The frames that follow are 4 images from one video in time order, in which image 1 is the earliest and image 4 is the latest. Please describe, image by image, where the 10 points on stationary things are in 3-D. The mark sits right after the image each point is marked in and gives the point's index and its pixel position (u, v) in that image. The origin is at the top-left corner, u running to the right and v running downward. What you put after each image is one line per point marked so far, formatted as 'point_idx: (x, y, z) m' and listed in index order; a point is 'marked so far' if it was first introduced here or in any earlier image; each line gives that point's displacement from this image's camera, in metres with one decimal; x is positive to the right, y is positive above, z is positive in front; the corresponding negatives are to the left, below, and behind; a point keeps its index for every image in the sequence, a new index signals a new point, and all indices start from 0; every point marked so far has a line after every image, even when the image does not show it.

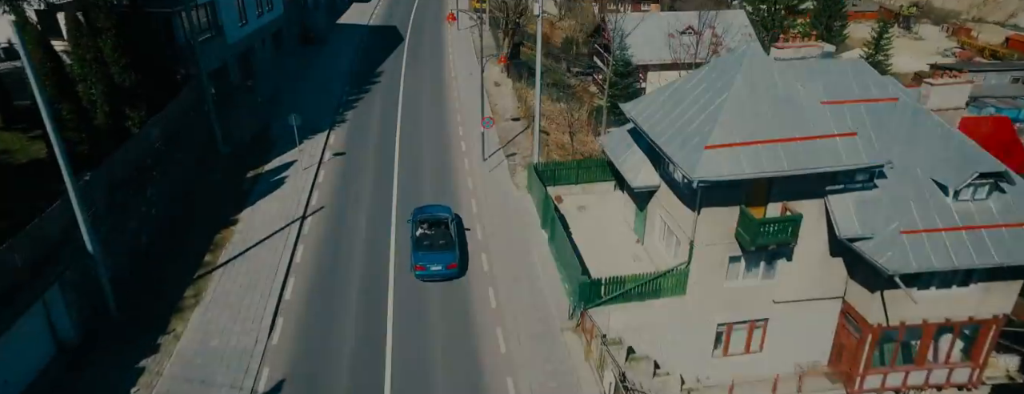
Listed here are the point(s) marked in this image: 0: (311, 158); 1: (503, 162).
0: (-4.5, +0.9, +14.9) m
1: (-0.2, +0.8, +15.1) m
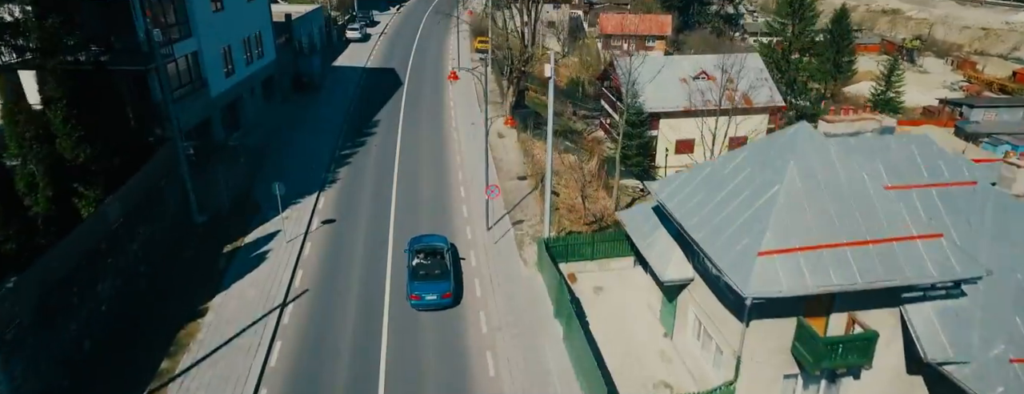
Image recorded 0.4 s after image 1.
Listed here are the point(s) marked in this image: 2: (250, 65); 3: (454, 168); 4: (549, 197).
0: (-4.4, -0.6, +13.5) m
1: (-0.1, -0.7, +13.7) m
2: (-7.7, +3.9, +19.5) m
3: (-1.5, +0.7, +17.1) m
4: (+0.7, 0.0, +12.6) m
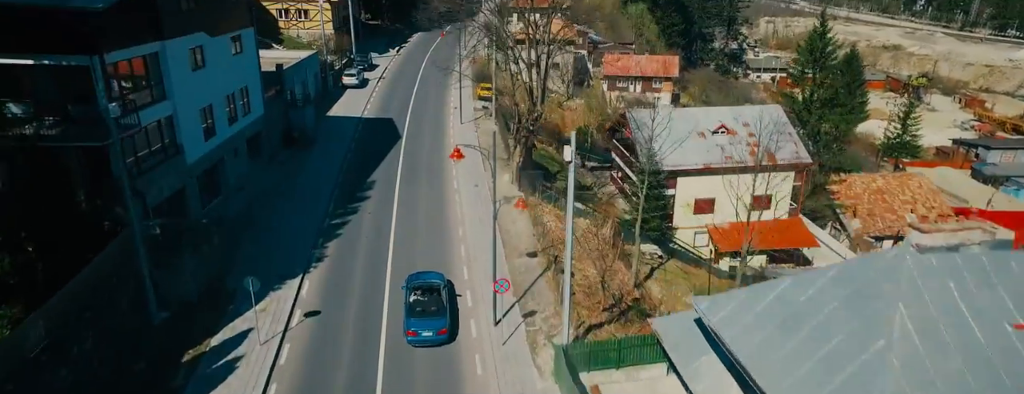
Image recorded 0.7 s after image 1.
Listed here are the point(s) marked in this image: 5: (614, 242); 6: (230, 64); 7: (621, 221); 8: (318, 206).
0: (-4.2, -2.2, +11.7) m
1: (+0.1, -2.3, +11.9) m
2: (-7.5, +2.0, +17.9) m
3: (-1.3, -1.0, +15.3) m
4: (+0.9, -1.6, +10.9) m
5: (+2.7, -1.3, +17.5) m
6: (-7.6, +3.6, +17.9) m
7: (+3.2, -0.7, +19.4) m
8: (-5.1, -0.2, +17.4) m
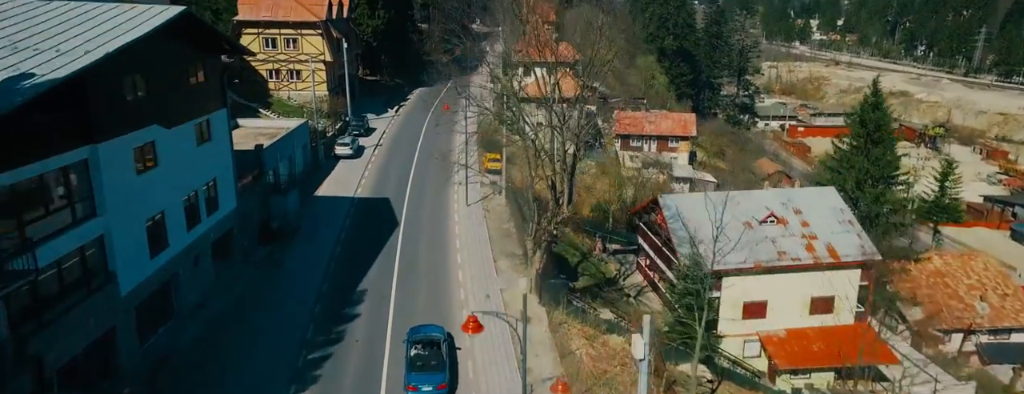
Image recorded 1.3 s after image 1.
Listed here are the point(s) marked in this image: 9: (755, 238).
0: (-3.7, -4.5, +8.3) m
1: (+0.6, -4.5, +8.5) m
2: (-7.1, -0.6, +14.8) m
3: (-0.8, -3.5, +12.0) m
4: (+1.3, -3.7, +7.5) m
5: (+3.2, -3.8, +14.2) m
6: (-7.2, +0.9, +14.9) m
7: (+3.6, -3.4, +16.2) m
8: (-4.7, -2.8, +14.2) m
9: (+6.6, -1.2, +18.1) m
